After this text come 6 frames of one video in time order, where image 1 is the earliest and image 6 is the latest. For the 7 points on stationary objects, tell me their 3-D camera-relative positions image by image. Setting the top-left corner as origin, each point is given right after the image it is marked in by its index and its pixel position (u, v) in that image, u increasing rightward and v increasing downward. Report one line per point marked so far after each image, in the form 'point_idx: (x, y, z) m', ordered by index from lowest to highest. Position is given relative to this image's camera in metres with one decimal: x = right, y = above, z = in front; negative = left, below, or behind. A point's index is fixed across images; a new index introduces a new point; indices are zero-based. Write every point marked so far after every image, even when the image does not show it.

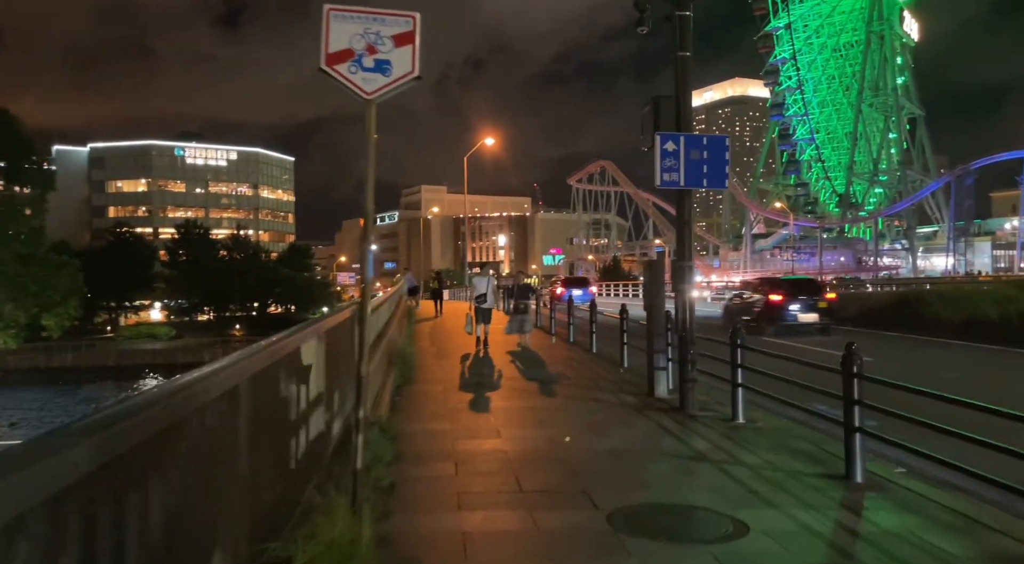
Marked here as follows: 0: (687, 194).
0: (+2.5, +1.3, +9.6) m
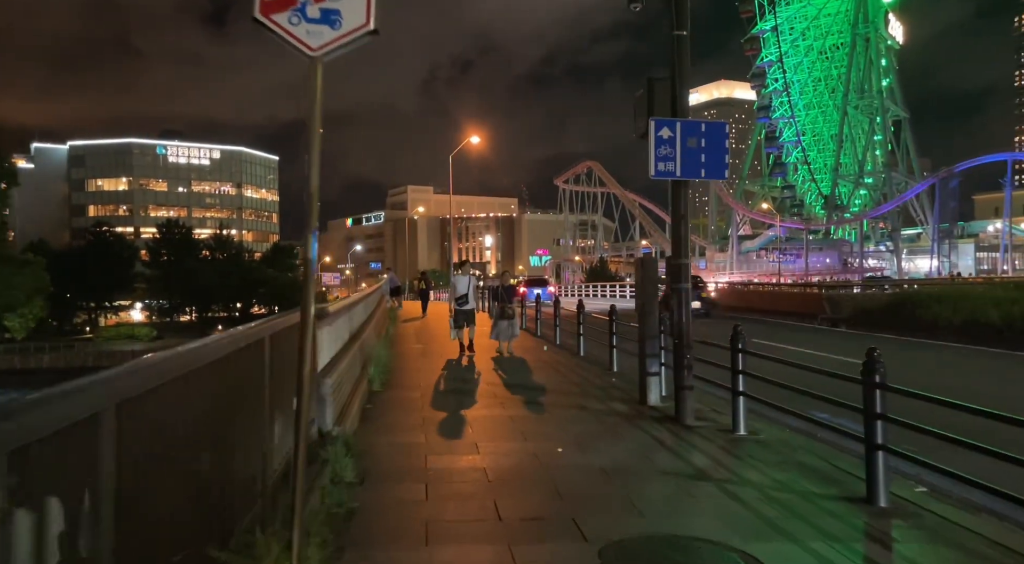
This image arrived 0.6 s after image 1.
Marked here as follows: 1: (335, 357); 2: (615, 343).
0: (+2.2, +1.3, +8.8) m
1: (-2.3, -1.0, +8.8) m
2: (+2.1, -1.2, +13.3) m
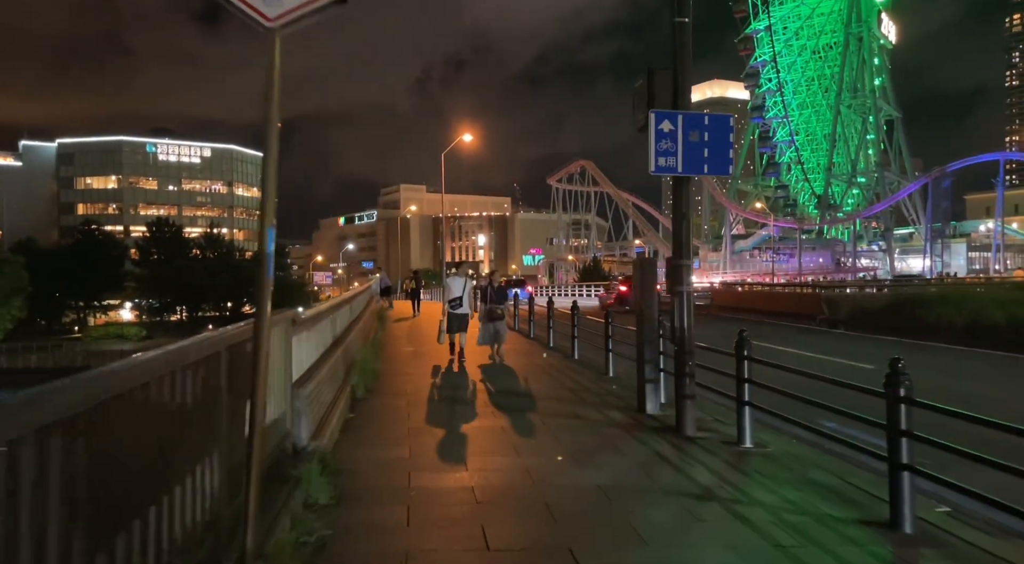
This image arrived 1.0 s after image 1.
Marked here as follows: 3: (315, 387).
0: (+2.1, +1.3, +8.3) m
1: (-2.4, -1.0, +8.2) m
2: (+1.9, -1.2, +12.8) m
3: (-2.2, -1.2, +7.5) m
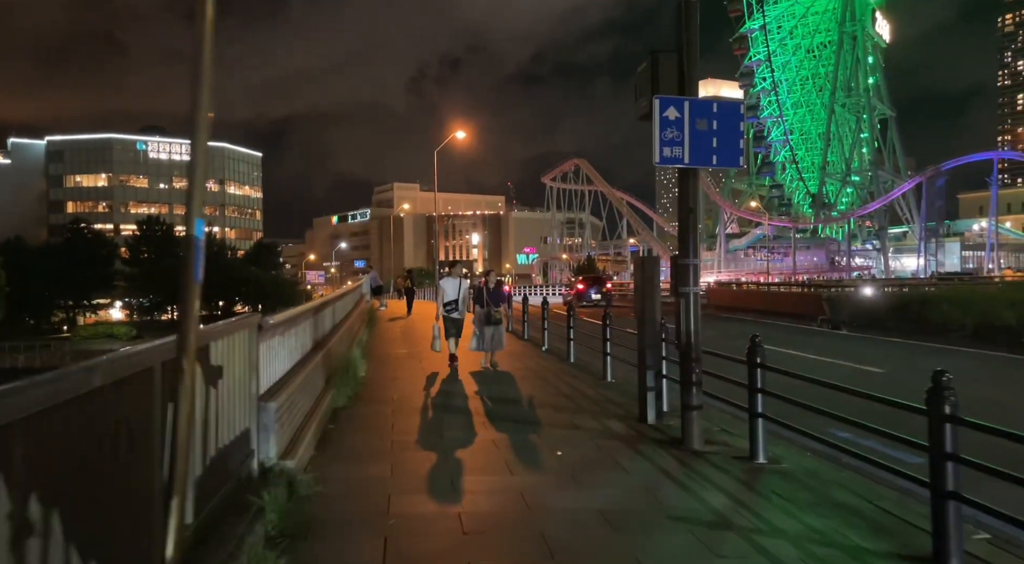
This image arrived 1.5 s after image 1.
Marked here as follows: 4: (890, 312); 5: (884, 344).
0: (+2.0, +1.3, +7.7) m
1: (-2.5, -1.0, +7.5) m
2: (+1.8, -1.2, +12.1) m
3: (-2.3, -1.2, +6.8) m
4: (+10.9, -0.9, +19.6) m
5: (+9.6, -1.6, +17.2) m
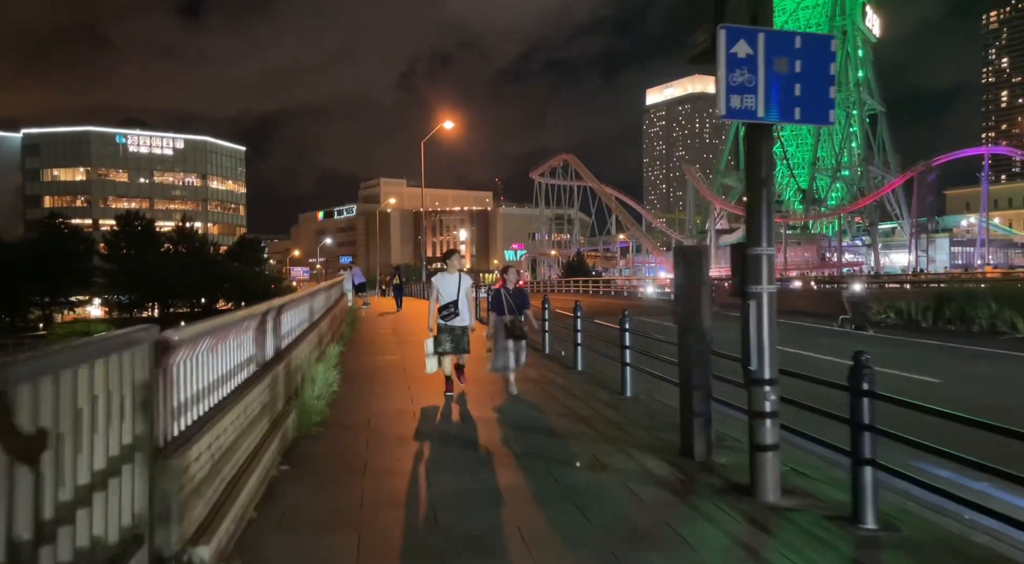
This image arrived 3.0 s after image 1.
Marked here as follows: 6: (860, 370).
0: (+2.2, +1.3, +5.7) m
1: (-2.4, -1.0, +5.5) m
2: (+1.8, -1.2, +10.2) m
3: (-2.2, -1.2, +4.8) m
4: (+10.8, -0.8, +17.8) m
5: (+9.5, -1.5, +15.4) m
6: (+2.7, -0.7, +5.2) m
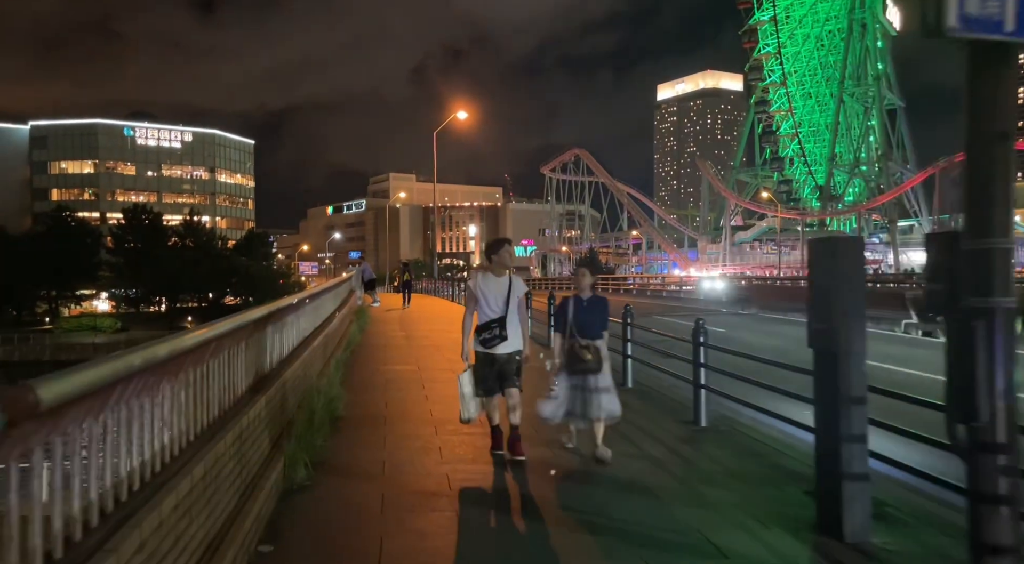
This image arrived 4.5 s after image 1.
0: (+2.7, +1.2, +3.7) m
1: (-1.8, -1.0, +3.6) m
2: (+2.4, -1.2, +8.2) m
3: (-1.6, -1.2, +2.9) m
4: (+11.5, -0.9, +15.7) m
5: (+10.1, -1.6, +13.3) m
6: (+3.2, -0.8, +3.1) m
